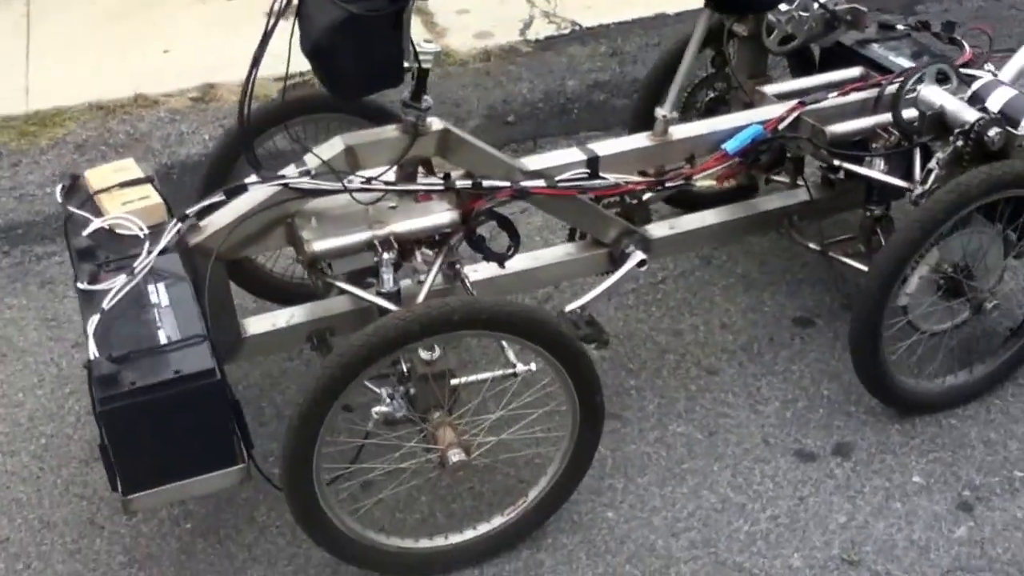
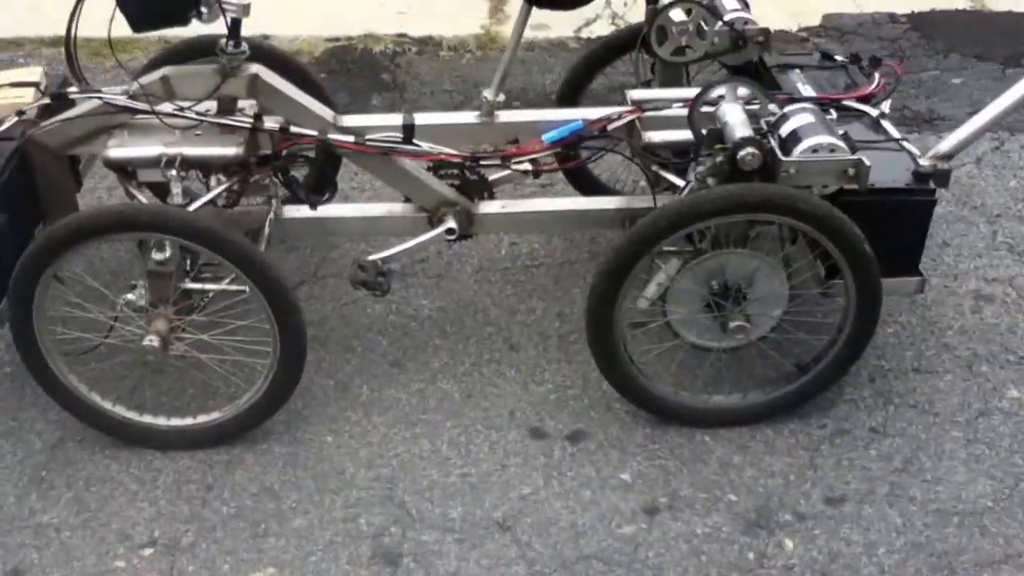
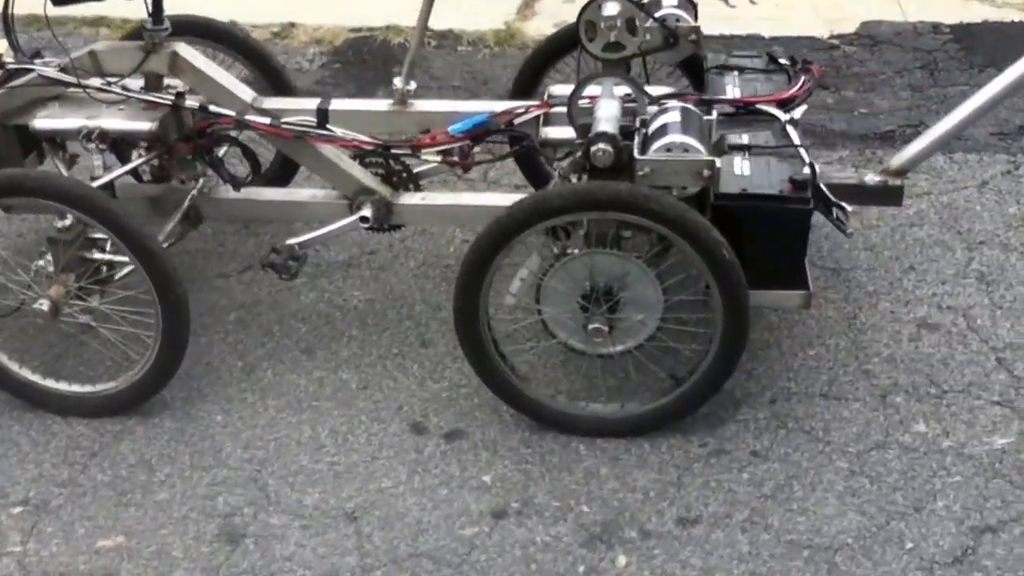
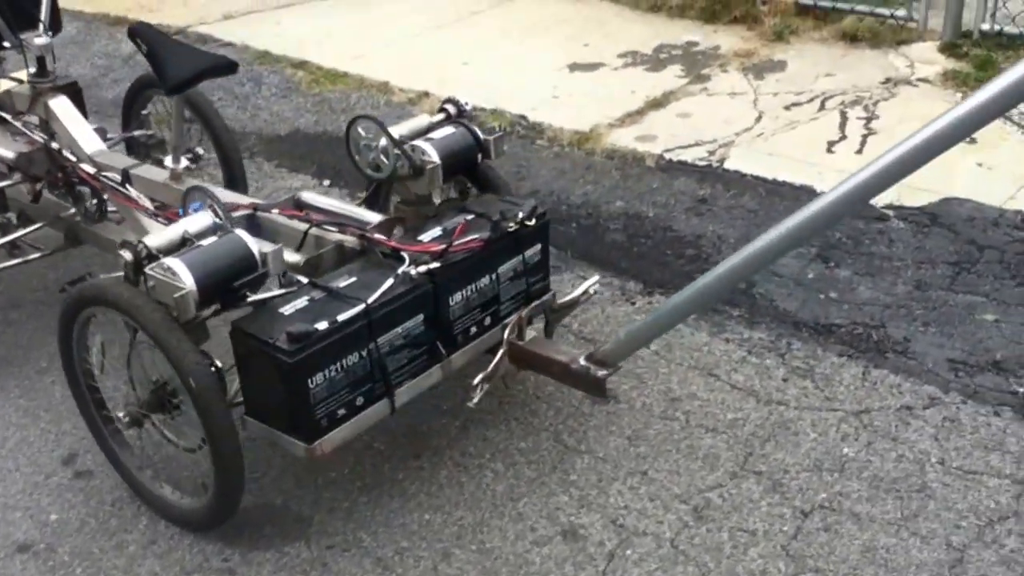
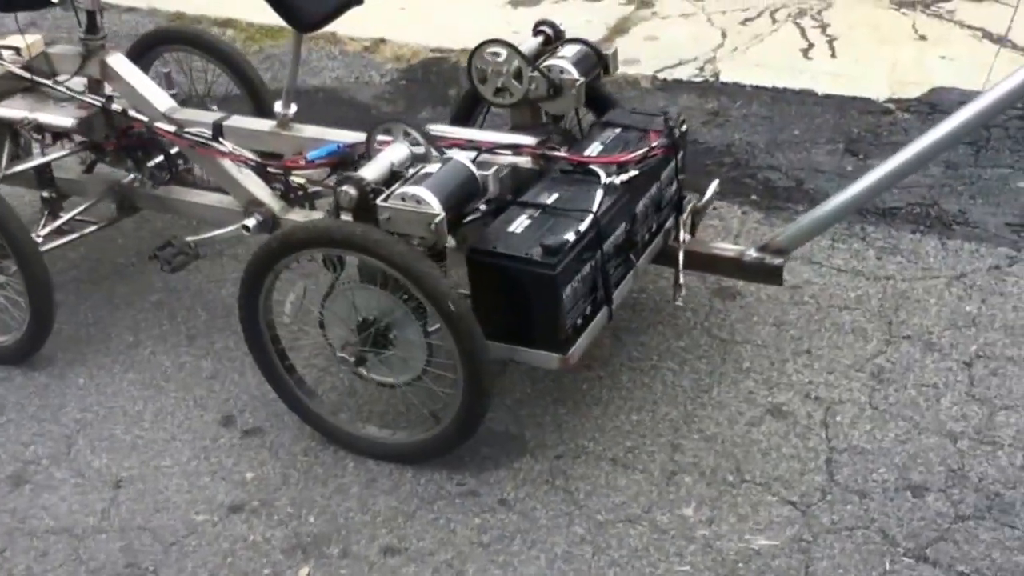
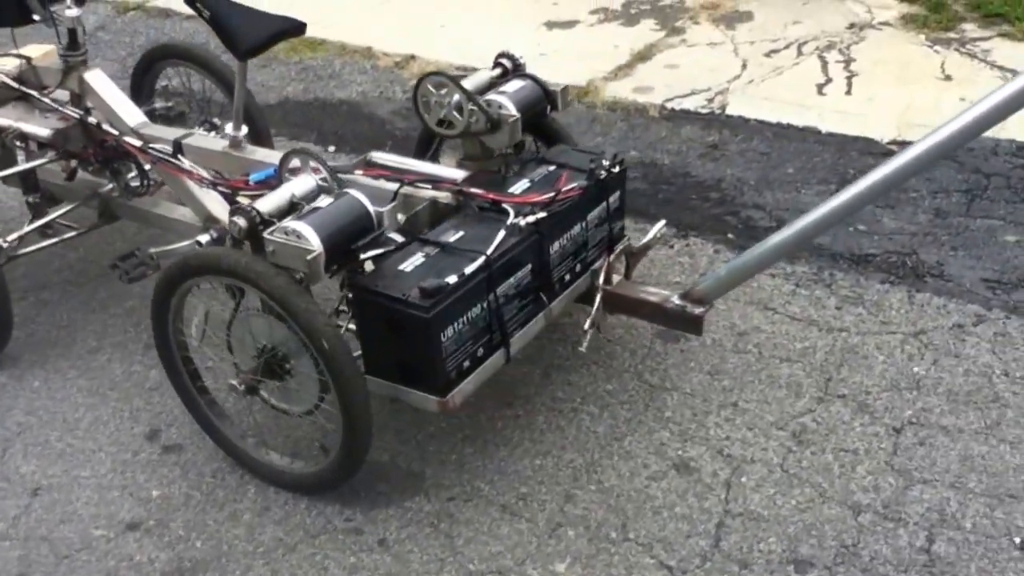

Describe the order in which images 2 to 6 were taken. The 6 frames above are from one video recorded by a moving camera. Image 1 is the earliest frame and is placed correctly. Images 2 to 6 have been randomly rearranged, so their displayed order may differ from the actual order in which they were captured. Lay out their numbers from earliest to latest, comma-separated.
2, 3, 5, 6, 4
